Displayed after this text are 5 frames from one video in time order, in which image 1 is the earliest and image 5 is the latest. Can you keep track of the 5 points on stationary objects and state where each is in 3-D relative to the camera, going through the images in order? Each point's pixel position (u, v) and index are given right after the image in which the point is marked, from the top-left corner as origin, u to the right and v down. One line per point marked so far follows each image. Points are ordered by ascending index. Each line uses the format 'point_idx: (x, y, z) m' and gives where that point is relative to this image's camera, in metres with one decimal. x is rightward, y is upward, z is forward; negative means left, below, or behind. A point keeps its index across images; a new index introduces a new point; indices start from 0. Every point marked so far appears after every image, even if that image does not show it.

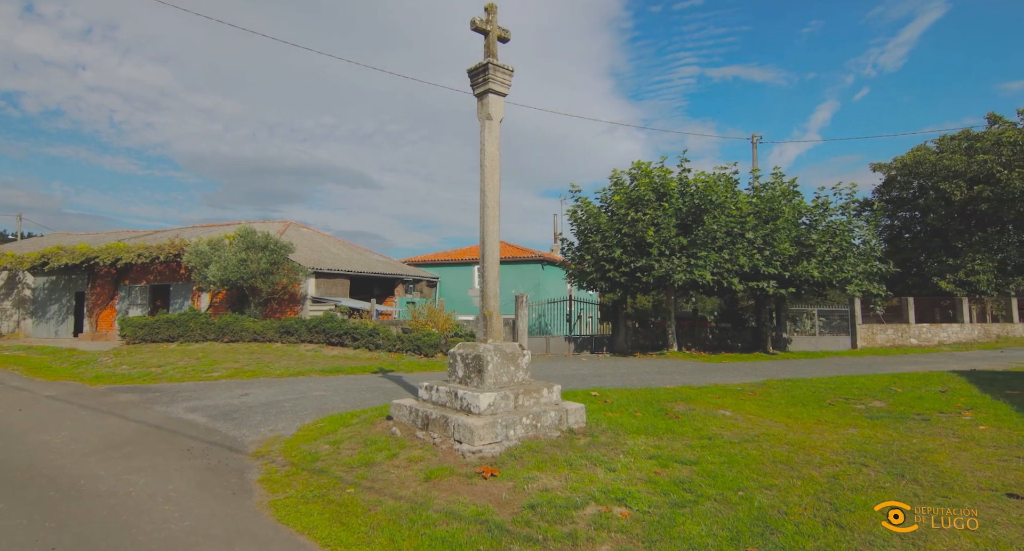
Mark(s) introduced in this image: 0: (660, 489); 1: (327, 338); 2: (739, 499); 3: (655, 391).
0: (+1.1, -1.6, +4.2) m
1: (-5.6, -1.9, +16.5) m
2: (+1.6, -1.6, +3.9) m
3: (+2.2, -1.8, +8.5) m
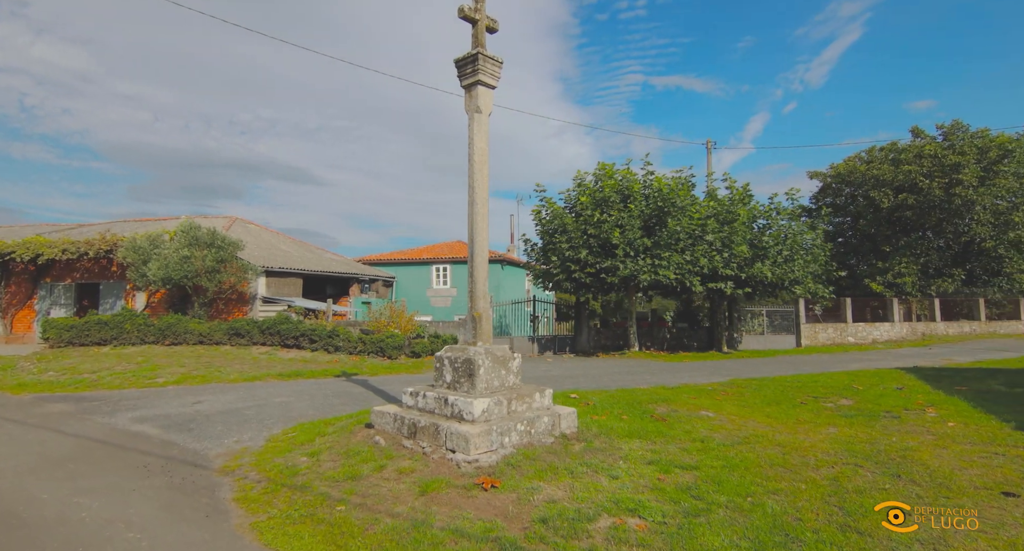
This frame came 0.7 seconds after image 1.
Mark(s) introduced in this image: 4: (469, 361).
0: (+1.1, -1.6, +4.0) m
1: (-6.6, -1.8, +15.7) m
2: (+1.7, -1.6, +3.8) m
3: (+1.9, -1.8, +8.5) m
4: (-0.4, -0.8, +5.1) m
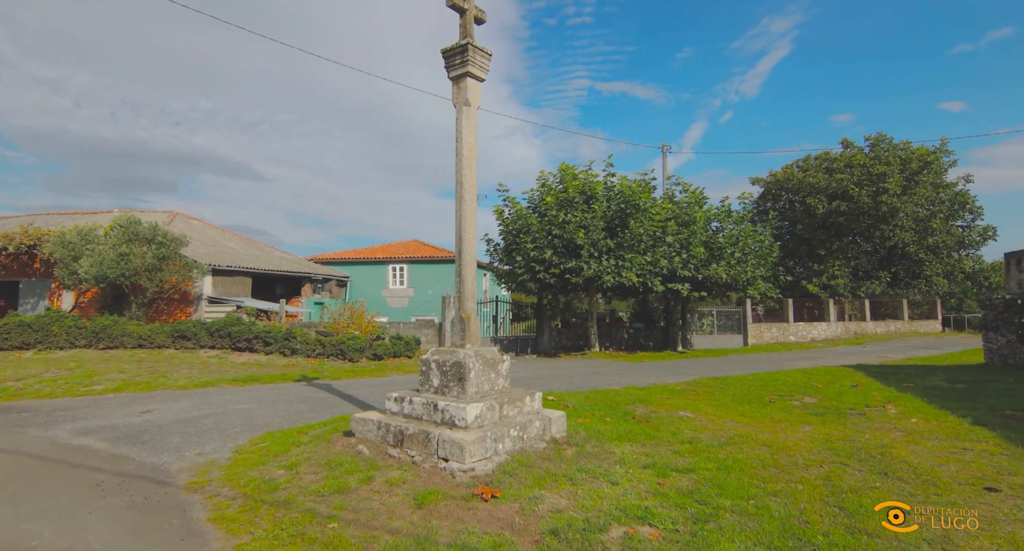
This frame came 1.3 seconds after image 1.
0: (+1.2, -1.6, +3.9) m
1: (-7.6, -1.8, +14.9) m
2: (+1.7, -1.6, +3.8) m
3: (+1.5, -1.8, +8.4) m
4: (-0.5, -0.8, +4.9) m
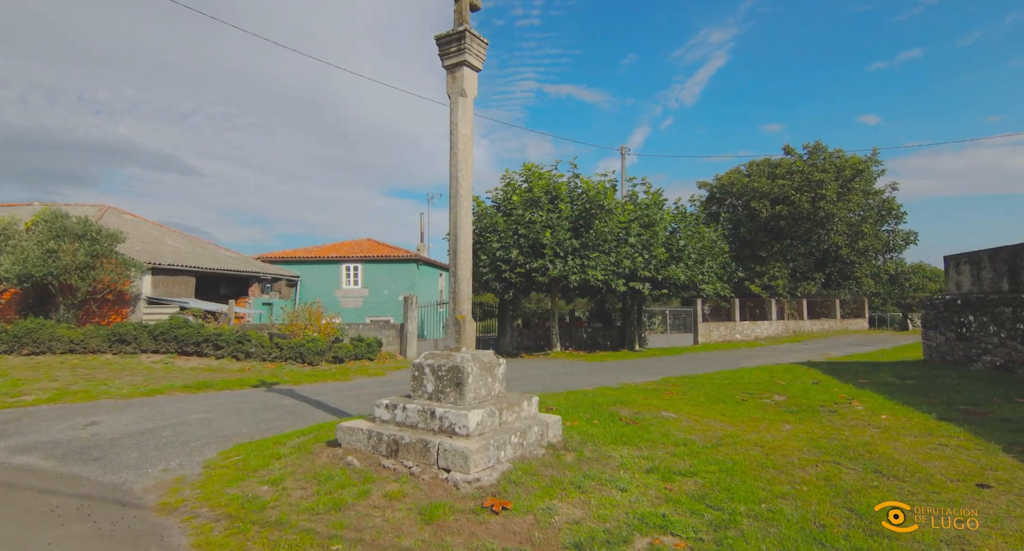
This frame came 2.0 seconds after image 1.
0: (+1.2, -1.6, +3.9) m
1: (-8.5, -1.8, +13.9) m
2: (+1.8, -1.6, +3.8) m
3: (+1.1, -1.8, +8.4) m
4: (-0.5, -0.8, +4.6) m
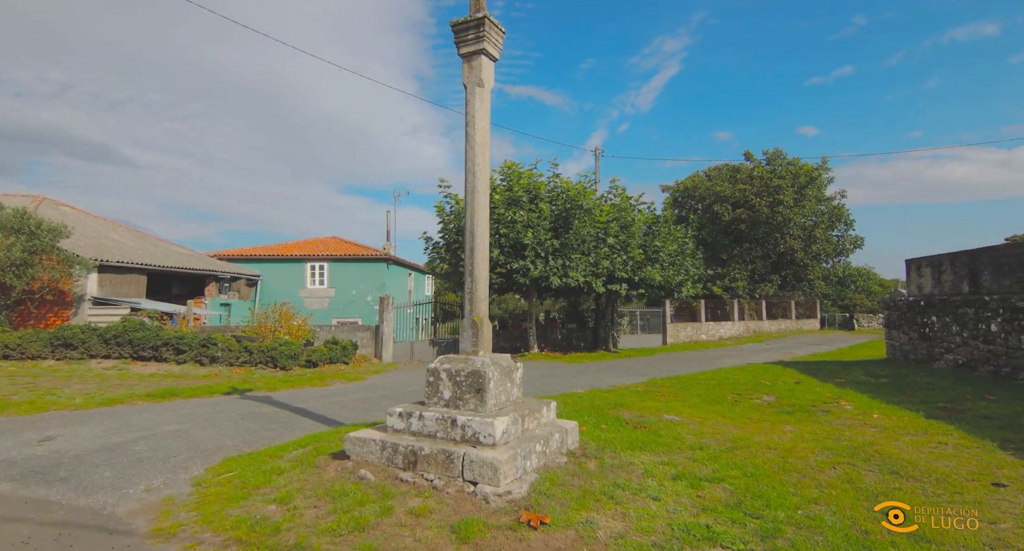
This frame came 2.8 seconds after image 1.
0: (+1.5, -1.6, +3.7) m
1: (-9.0, -1.8, +13.1) m
2: (+2.0, -1.7, +3.7) m
3: (+1.0, -1.8, +8.2) m
4: (-0.3, -0.8, +4.4) m
